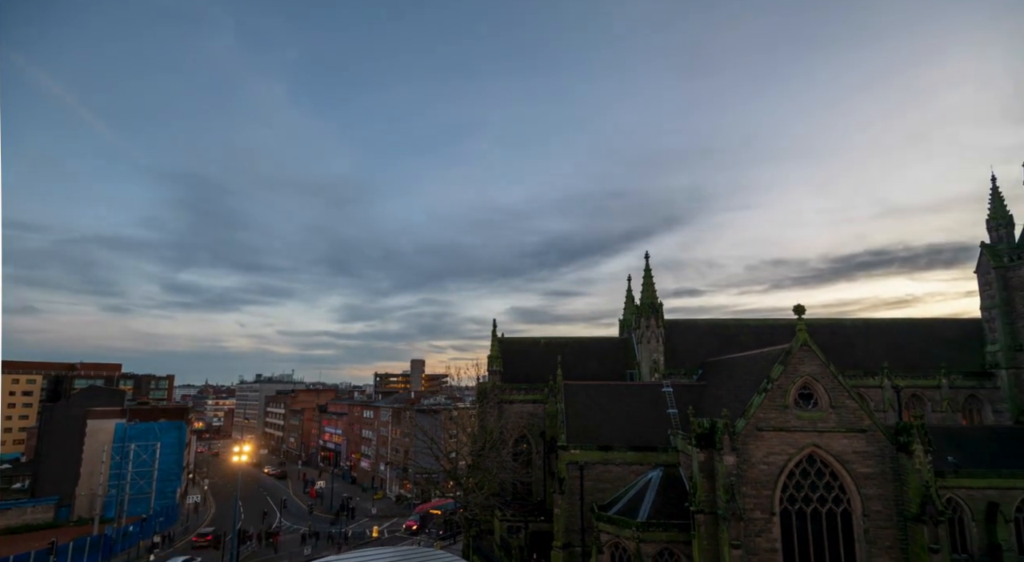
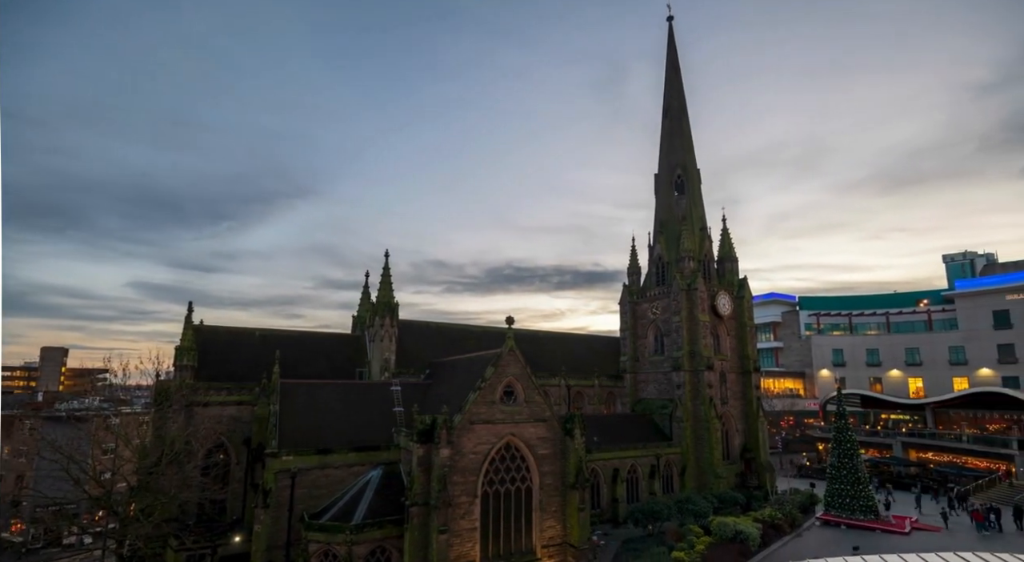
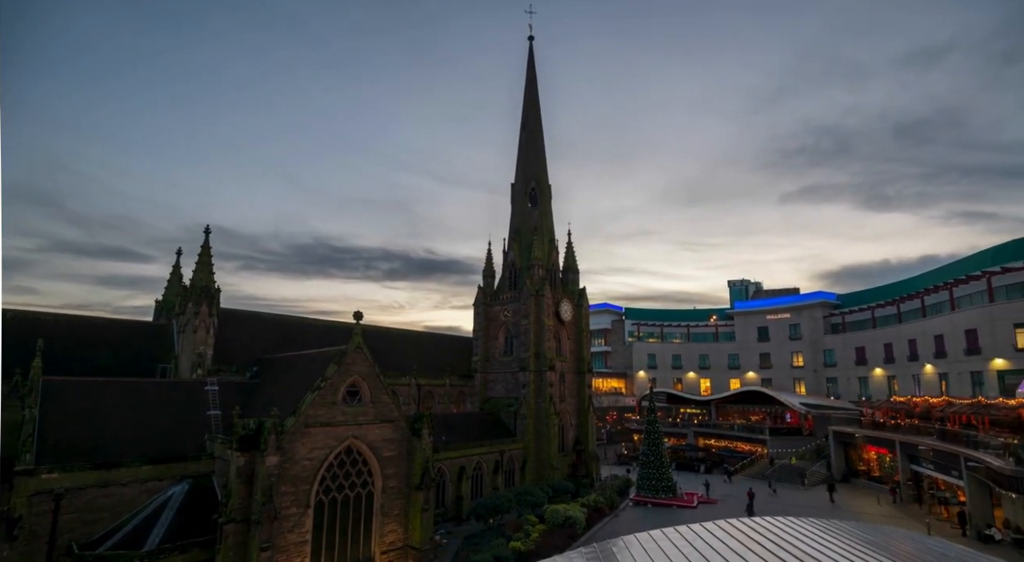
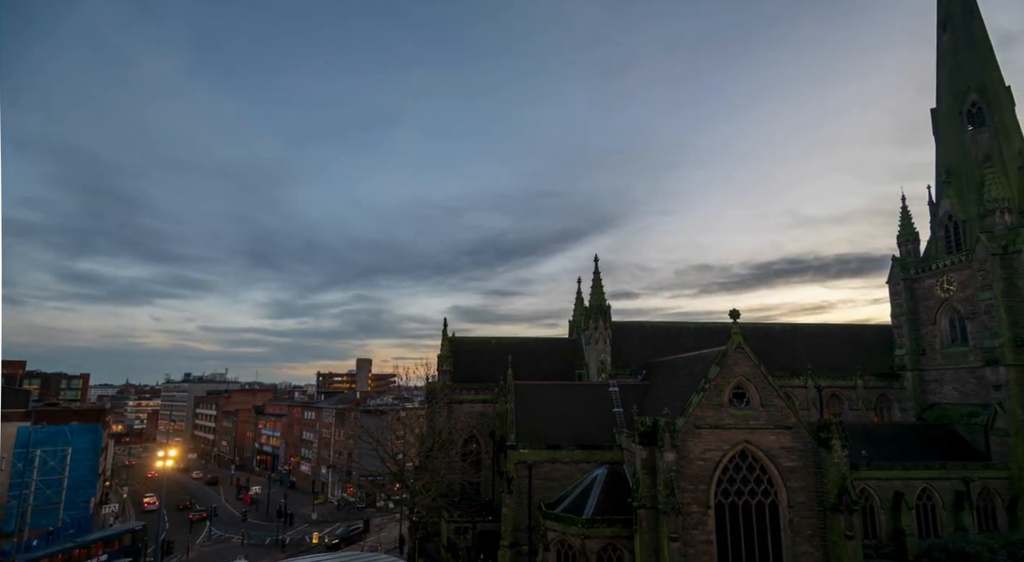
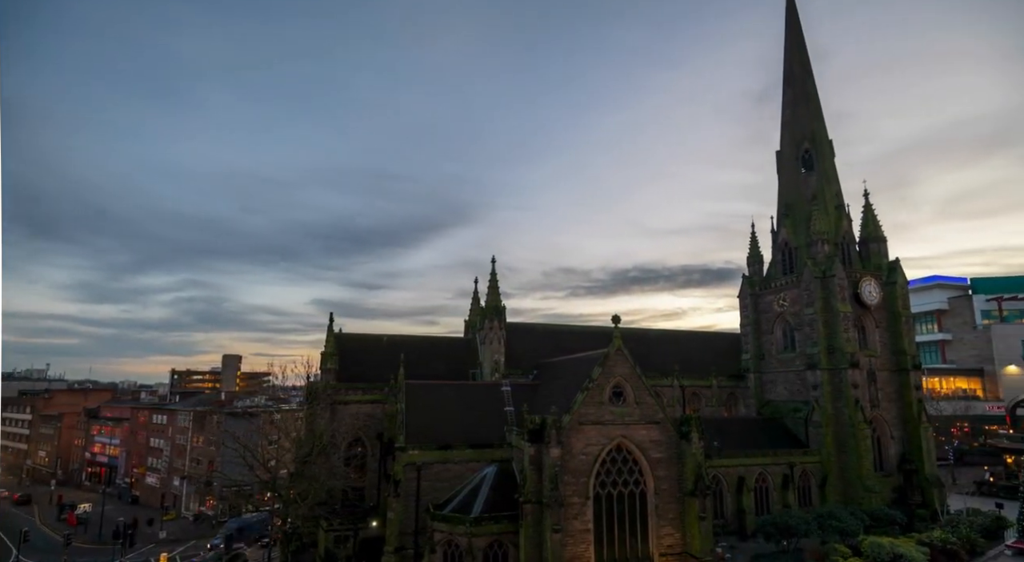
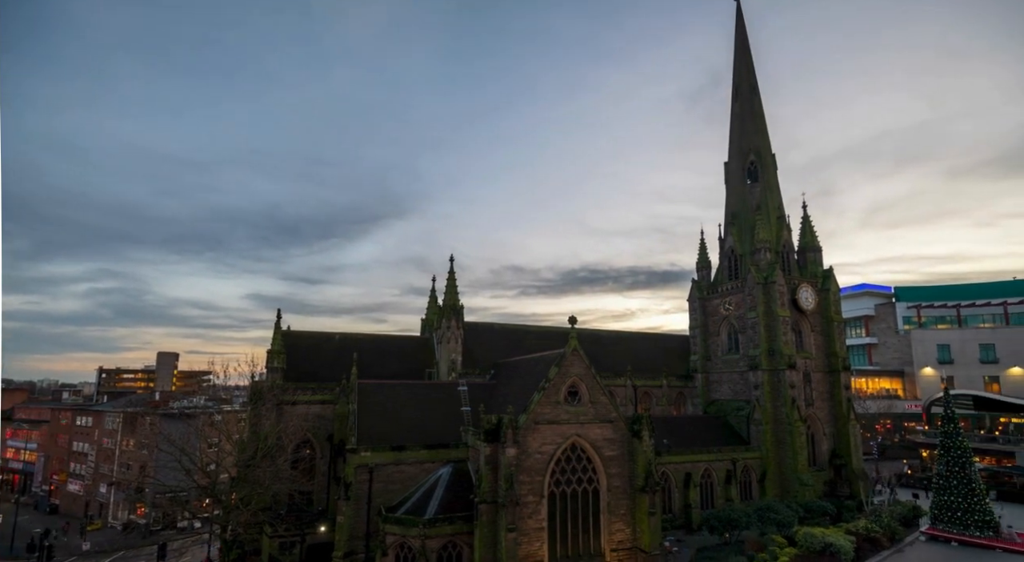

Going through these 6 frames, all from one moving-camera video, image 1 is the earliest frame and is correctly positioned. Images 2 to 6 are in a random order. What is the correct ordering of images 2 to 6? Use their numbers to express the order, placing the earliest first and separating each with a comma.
4, 5, 6, 2, 3
